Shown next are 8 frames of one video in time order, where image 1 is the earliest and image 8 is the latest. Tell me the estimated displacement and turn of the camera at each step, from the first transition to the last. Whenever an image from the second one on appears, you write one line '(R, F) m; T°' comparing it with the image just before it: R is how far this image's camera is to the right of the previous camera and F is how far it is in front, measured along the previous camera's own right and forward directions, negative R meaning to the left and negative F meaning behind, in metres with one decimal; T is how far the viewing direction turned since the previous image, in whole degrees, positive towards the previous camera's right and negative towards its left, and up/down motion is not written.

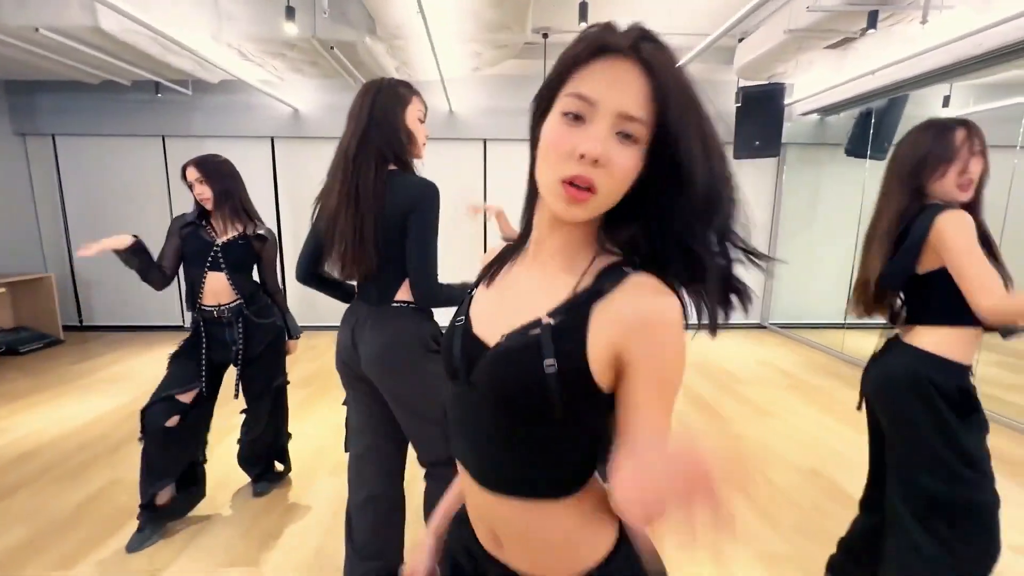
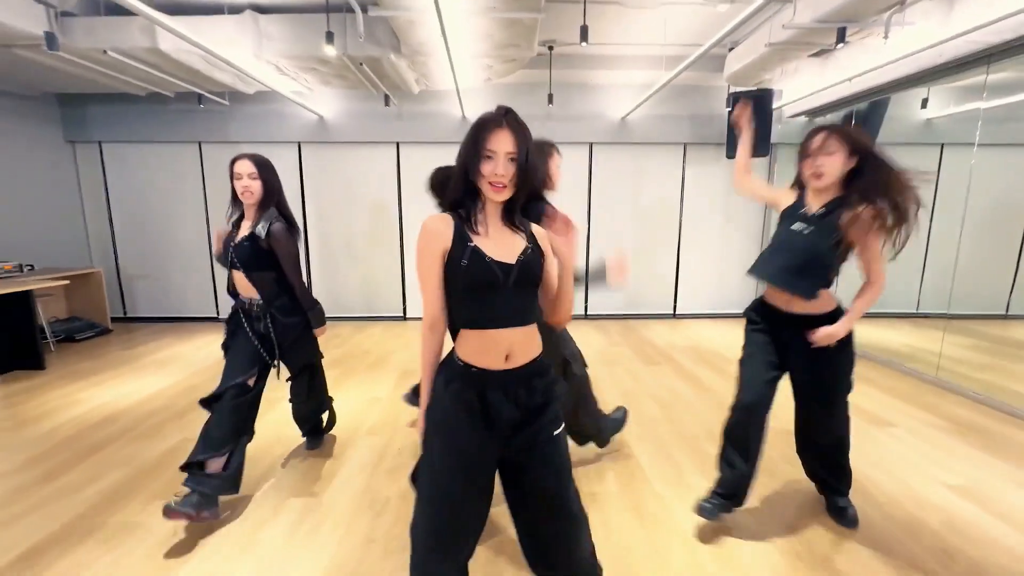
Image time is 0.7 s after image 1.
(0.0, -0.4) m; -1°
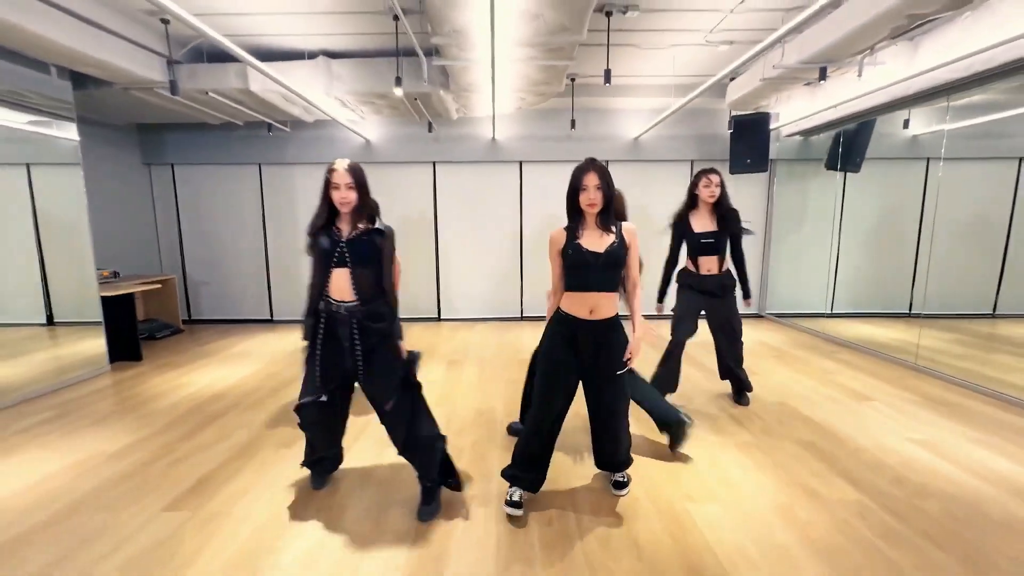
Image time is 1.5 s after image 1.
(-0.3, -0.6) m; -1°
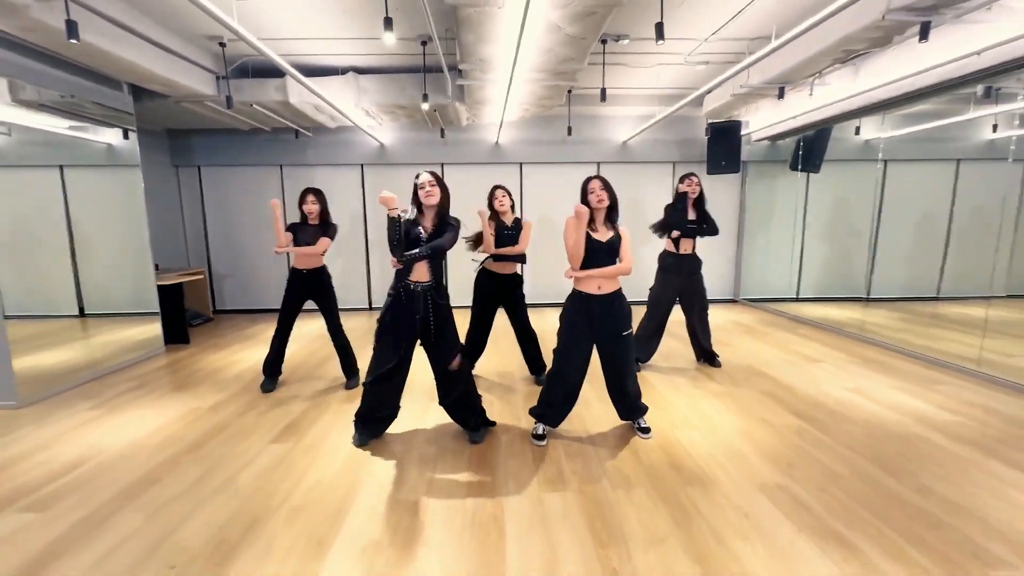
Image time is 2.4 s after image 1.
(-0.3, -0.7) m; +2°
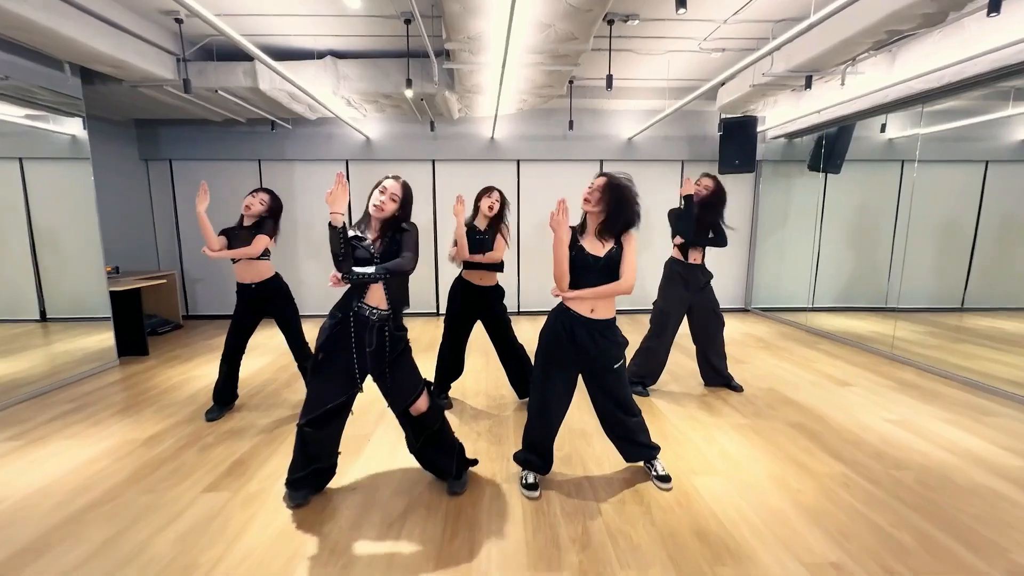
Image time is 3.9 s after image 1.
(+0.1, +0.5) m; 0°
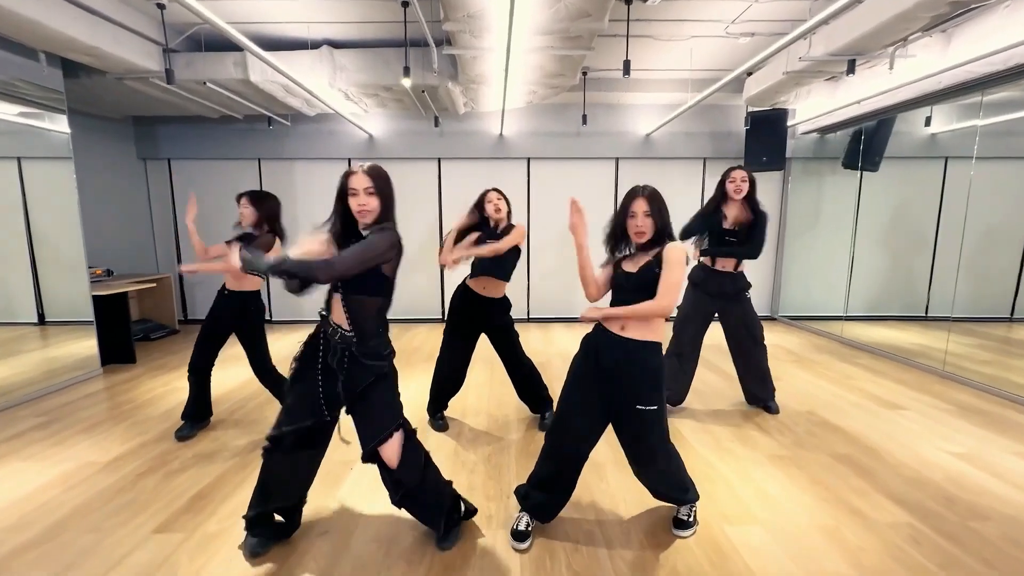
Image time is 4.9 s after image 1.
(+0.1, +0.4) m; -2°
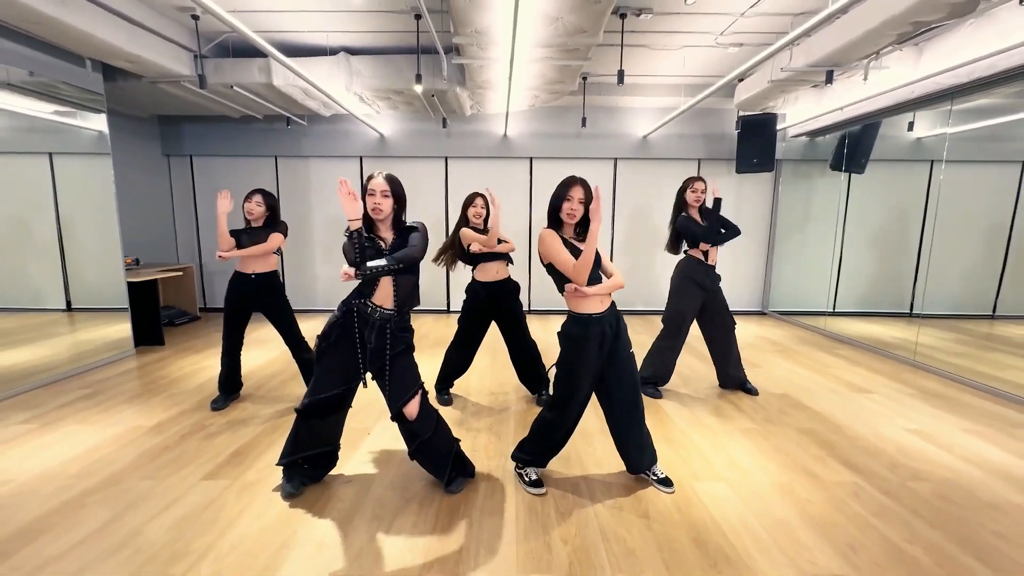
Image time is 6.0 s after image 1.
(0.0, -0.3) m; 0°
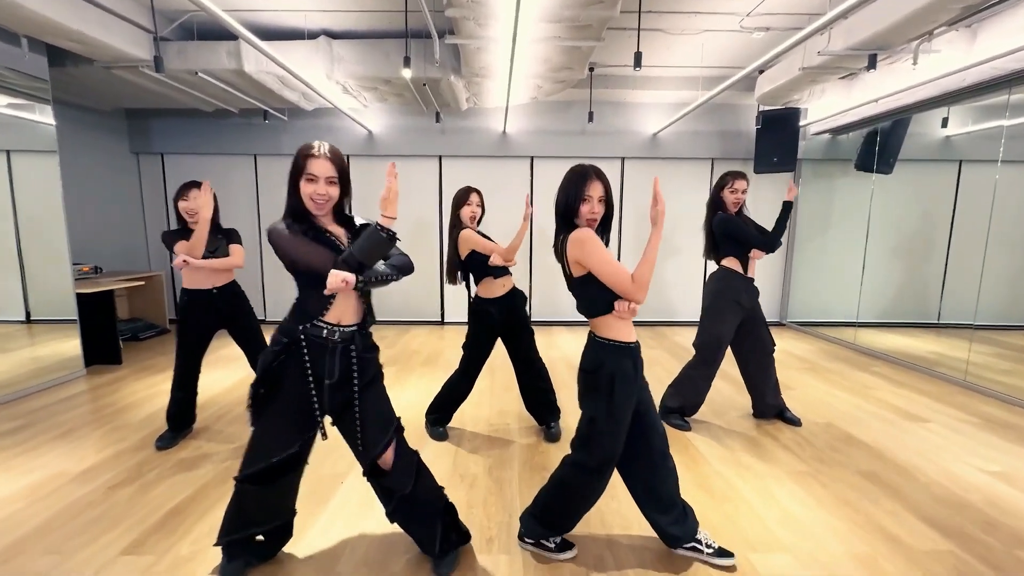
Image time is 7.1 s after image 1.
(0.0, +0.5) m; +1°
